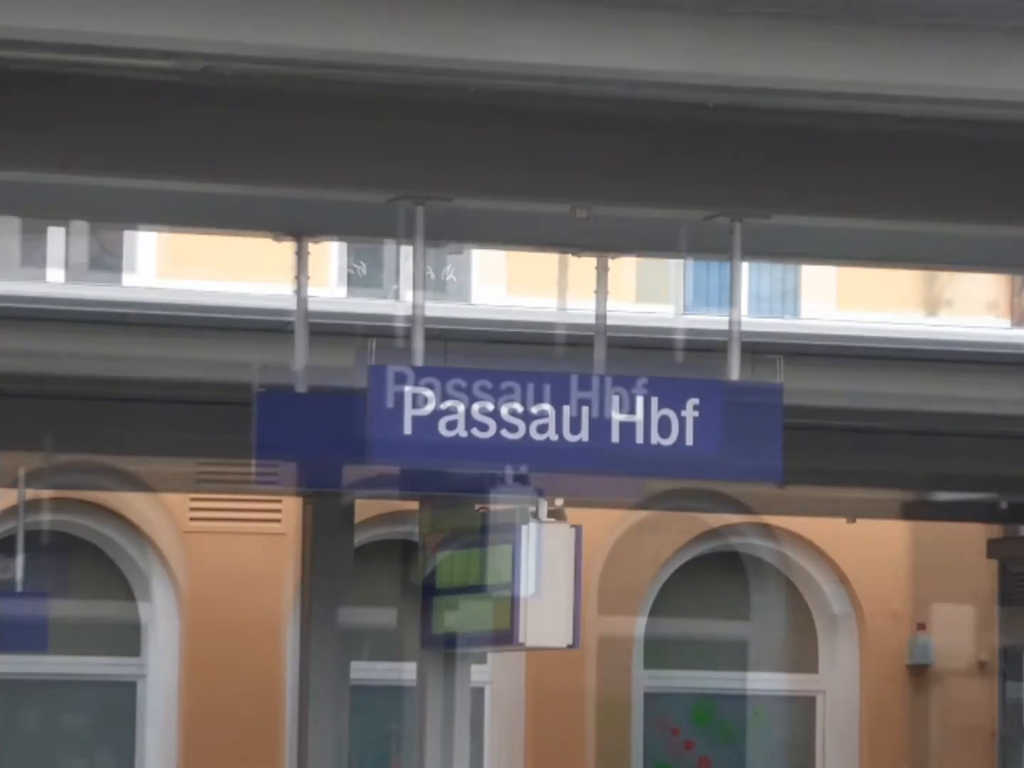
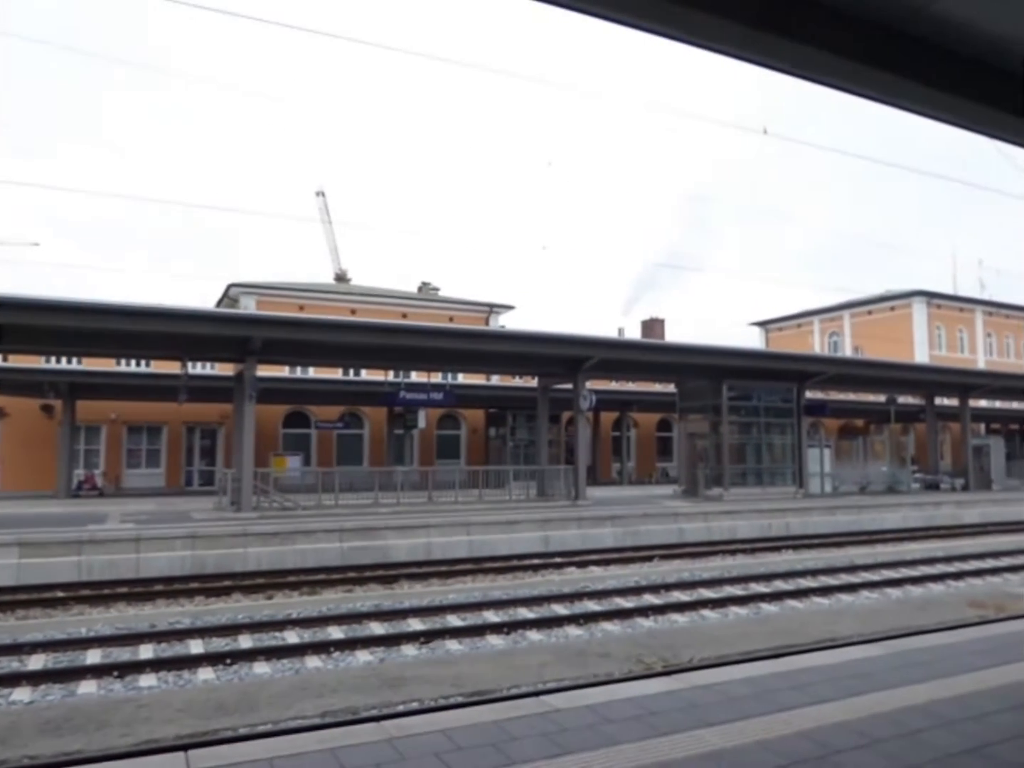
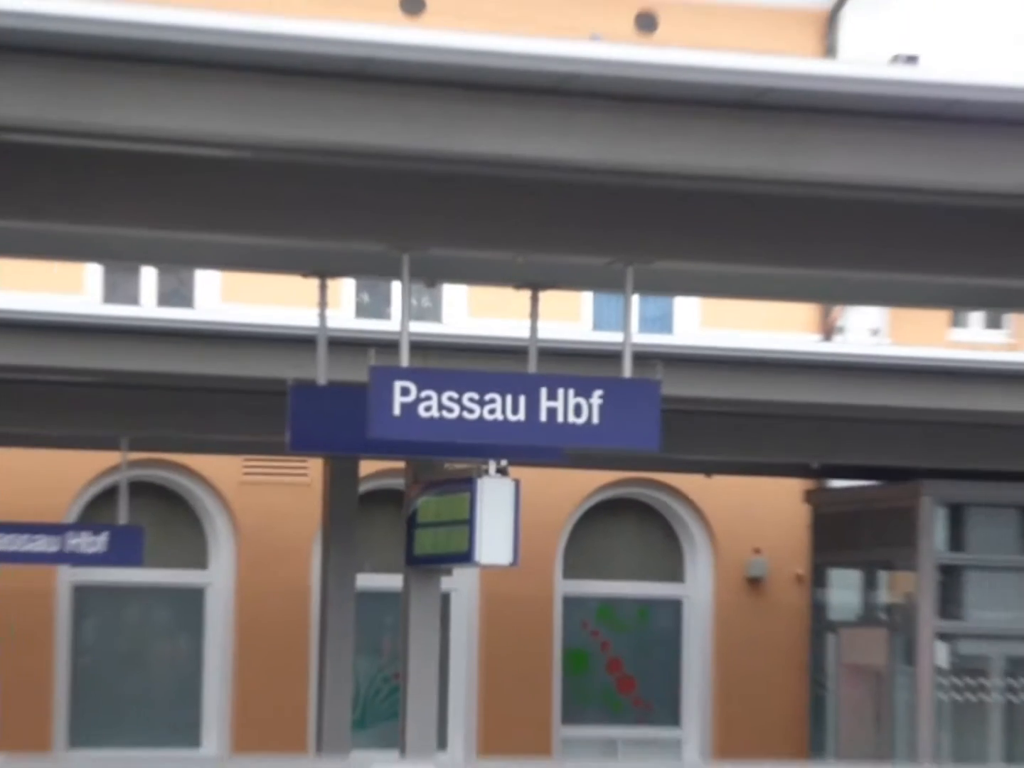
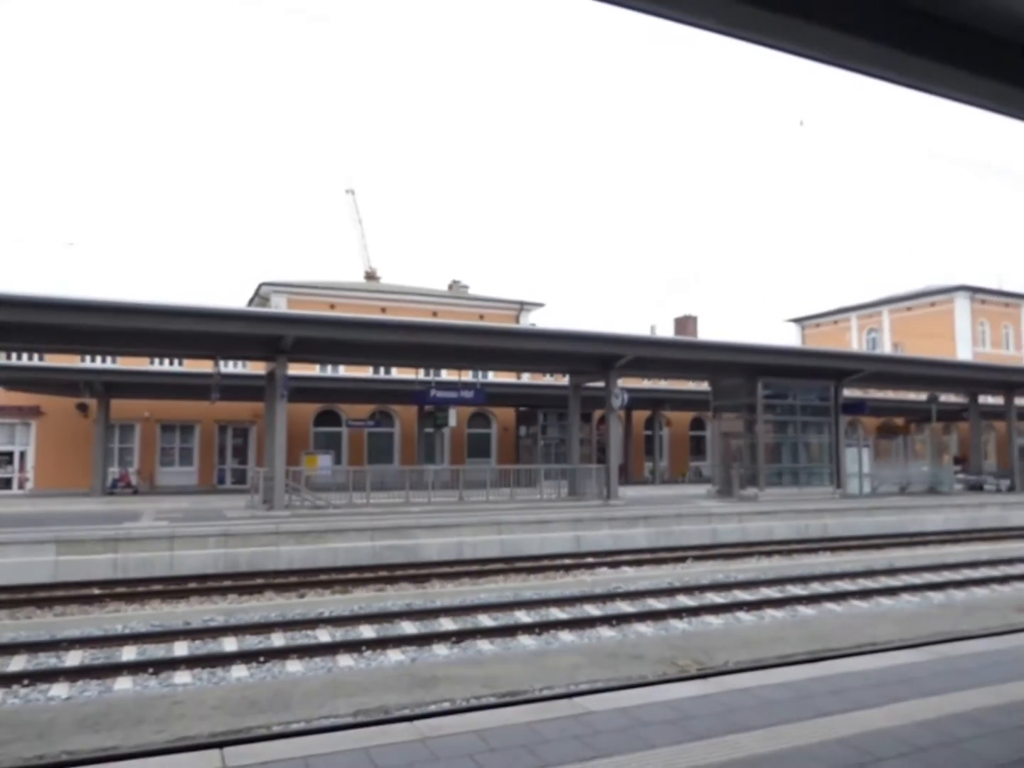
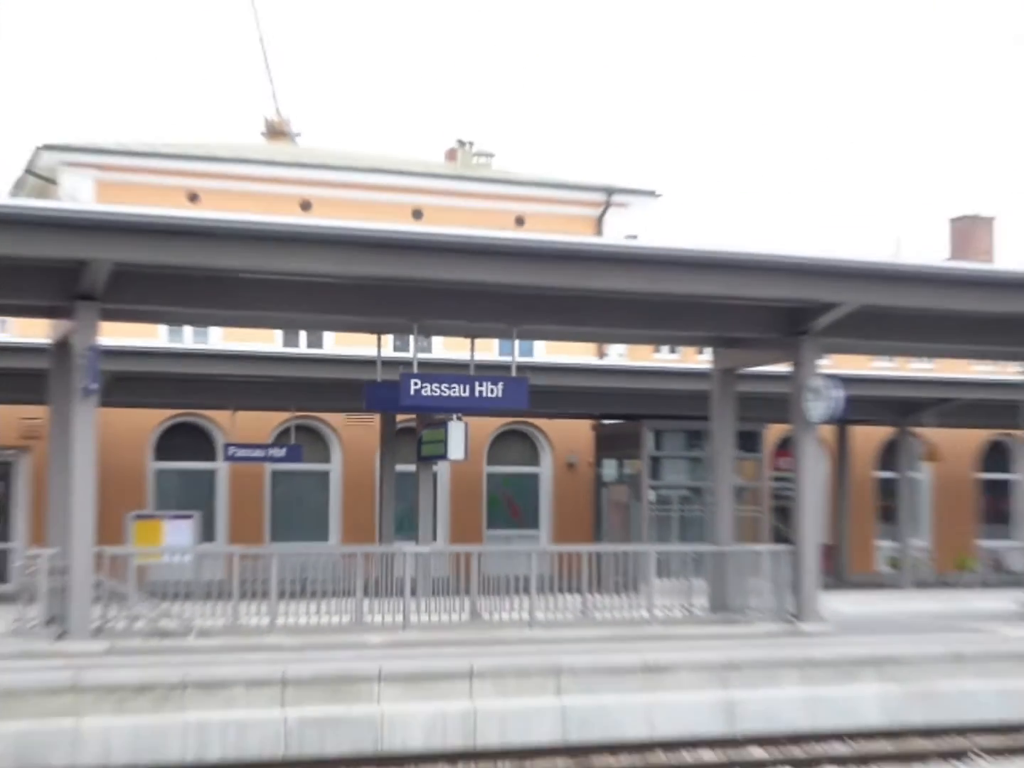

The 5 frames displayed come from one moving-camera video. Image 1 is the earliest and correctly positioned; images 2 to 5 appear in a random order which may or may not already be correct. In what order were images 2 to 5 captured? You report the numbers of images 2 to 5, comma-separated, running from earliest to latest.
3, 5, 4, 2
